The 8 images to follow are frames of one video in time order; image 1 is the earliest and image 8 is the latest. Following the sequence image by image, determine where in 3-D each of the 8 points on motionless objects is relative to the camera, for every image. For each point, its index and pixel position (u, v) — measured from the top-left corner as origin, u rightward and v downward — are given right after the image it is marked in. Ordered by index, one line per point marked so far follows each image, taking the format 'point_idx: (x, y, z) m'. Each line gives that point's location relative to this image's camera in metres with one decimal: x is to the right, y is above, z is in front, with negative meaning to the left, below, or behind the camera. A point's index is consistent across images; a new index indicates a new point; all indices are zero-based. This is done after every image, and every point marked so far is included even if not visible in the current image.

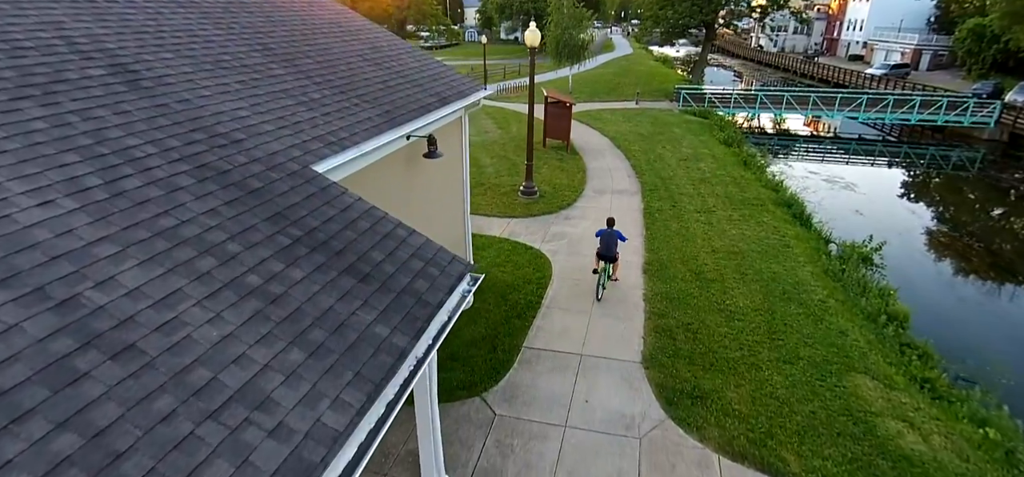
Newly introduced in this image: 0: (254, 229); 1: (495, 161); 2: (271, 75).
0: (-1.4, +0.1, +2.7) m
1: (-0.5, +2.1, +13.5) m
2: (-2.2, +1.5, +4.3) m
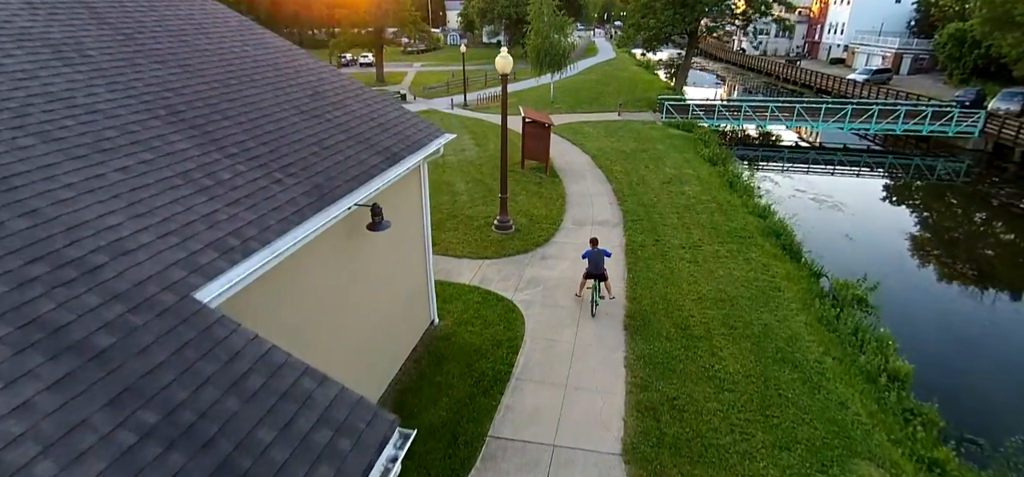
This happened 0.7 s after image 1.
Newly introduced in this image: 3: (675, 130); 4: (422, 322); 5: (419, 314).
0: (-1.8, -0.8, +2.0) m
1: (-1.1, +1.4, +12.8) m
2: (-2.6, +0.7, +3.6) m
3: (+6.3, +4.1, +18.8) m
4: (-1.3, -1.1, +6.6) m
5: (-1.3, -1.0, +6.6) m
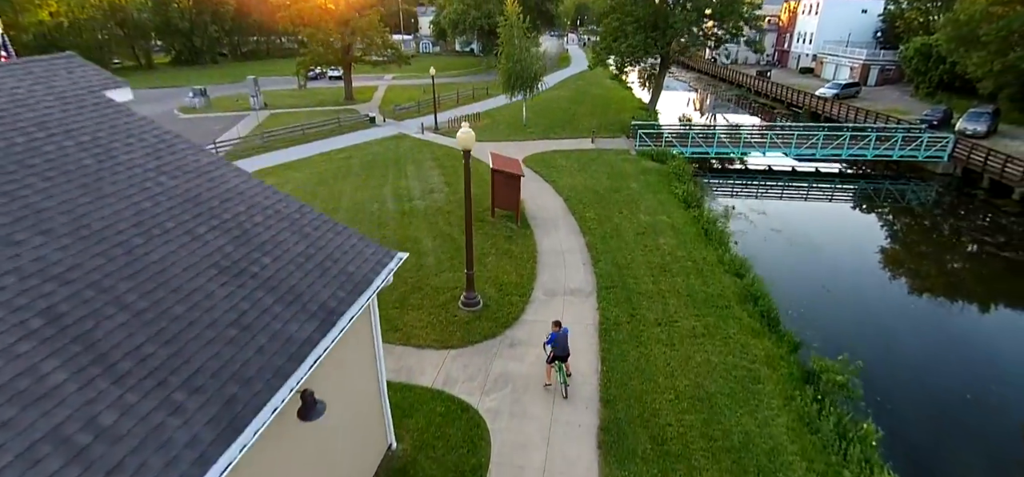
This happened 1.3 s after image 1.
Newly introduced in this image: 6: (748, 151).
0: (-2.0, -2.4, +1.4) m
1: (-1.9, -0.2, +12.3) m
2: (-3.0, -1.0, +3.0) m
3: (+5.2, +2.9, +18.4) m
4: (-1.7, -2.7, +6.1) m
5: (-1.7, -2.6, +6.0) m
6: (+10.2, +3.5, +20.9) m
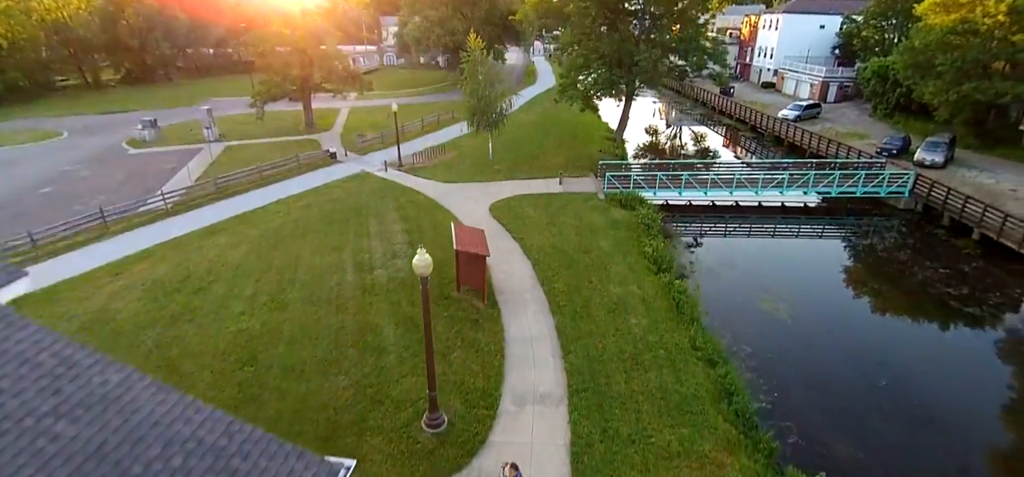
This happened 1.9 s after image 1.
0: (-2.2, -4.7, +0.8) m
1: (-2.7, -2.3, +11.7) m
2: (-3.2, -3.3, +2.3) m
3: (+3.9, +1.0, +18.1) m
4: (-2.1, -4.9, +5.5) m
5: (-2.1, -4.8, +5.4) m
6: (+8.8, +1.9, +20.9) m
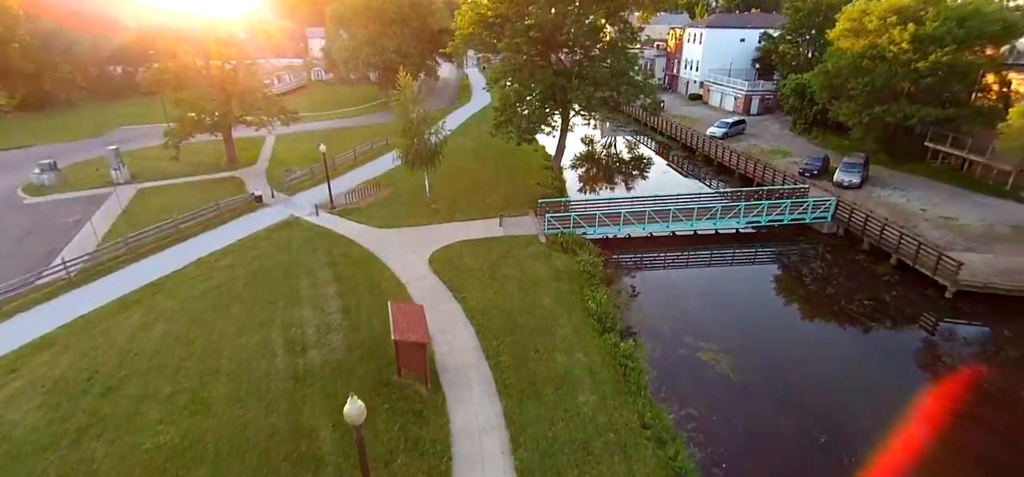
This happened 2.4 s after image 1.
0: (-2.1, -6.9, +0.2) m
1: (-3.9, -4.5, +10.9) m
2: (-3.4, -5.6, +1.6) m
3: (+1.8, -0.7, +18.0) m
4: (-2.5, -7.1, +4.9) m
5: (-2.5, -7.0, +4.8) m
6: (+6.3, +0.5, +21.2) m
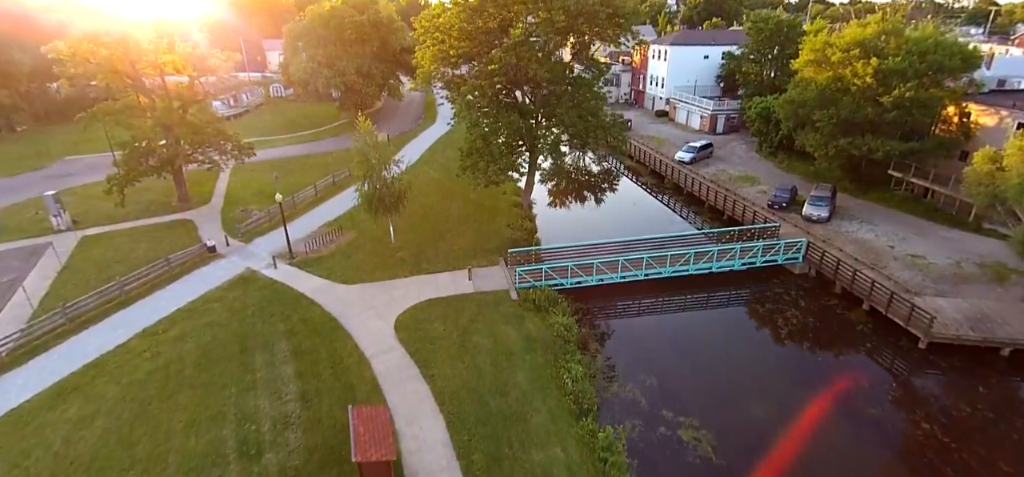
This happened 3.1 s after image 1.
0: (-2.0, -9.3, -0.7) m
1: (-4.4, -6.9, +9.9) m
2: (-3.4, -8.0, +0.6) m
3: (+0.7, -2.9, +17.2) m
4: (-2.6, -9.5, +3.9) m
5: (-2.7, -9.4, +3.9) m
6: (+5.0, -1.6, +20.7) m
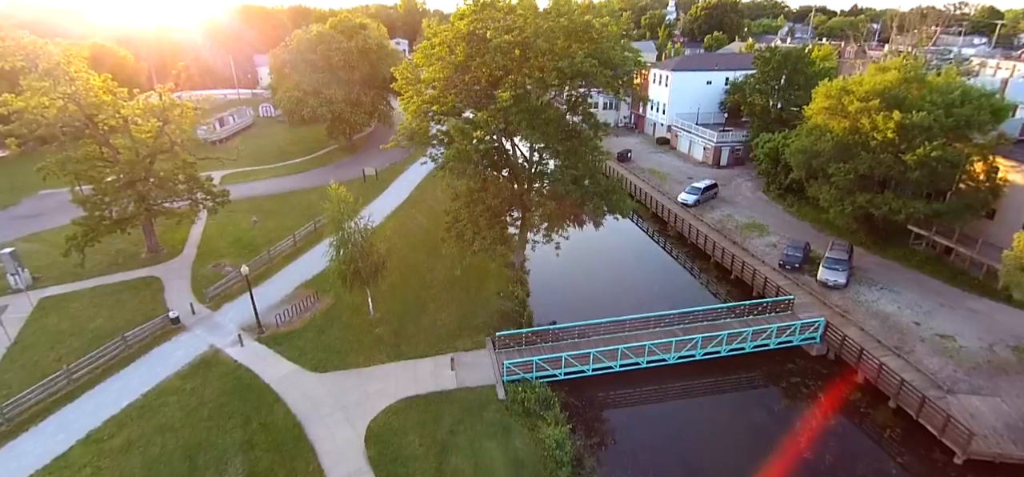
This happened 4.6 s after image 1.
0: (-2.5, -12.6, -2.7) m
1: (-4.9, -10.2, +7.9) m
2: (-3.9, -11.3, -1.3) m
3: (+0.3, -6.2, +15.3) m
4: (-3.1, -12.8, +2.0) m
5: (-3.1, -12.7, +1.9) m
6: (+4.5, -4.8, +18.7) m
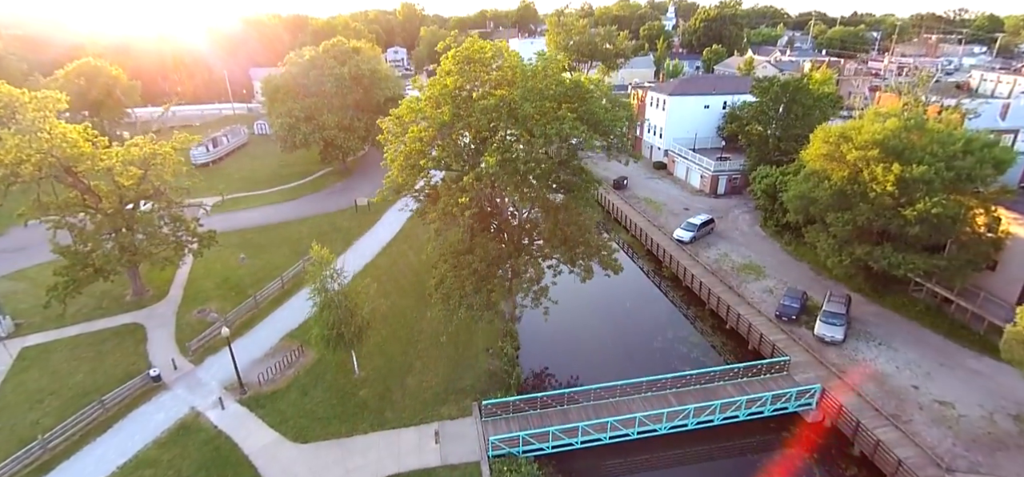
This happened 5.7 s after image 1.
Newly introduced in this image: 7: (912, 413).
0: (-3.0, -15.2, -3.1) m
1: (-5.4, -12.8, +7.4) m
2: (-4.4, -13.9, -1.8) m
3: (-0.3, -8.8, +14.8) m
4: (-3.6, -15.4, +1.5) m
5: (-3.7, -15.3, +1.4) m
6: (+4.0, -7.4, +18.2) m
7: (+15.6, -6.8, +18.7) m
